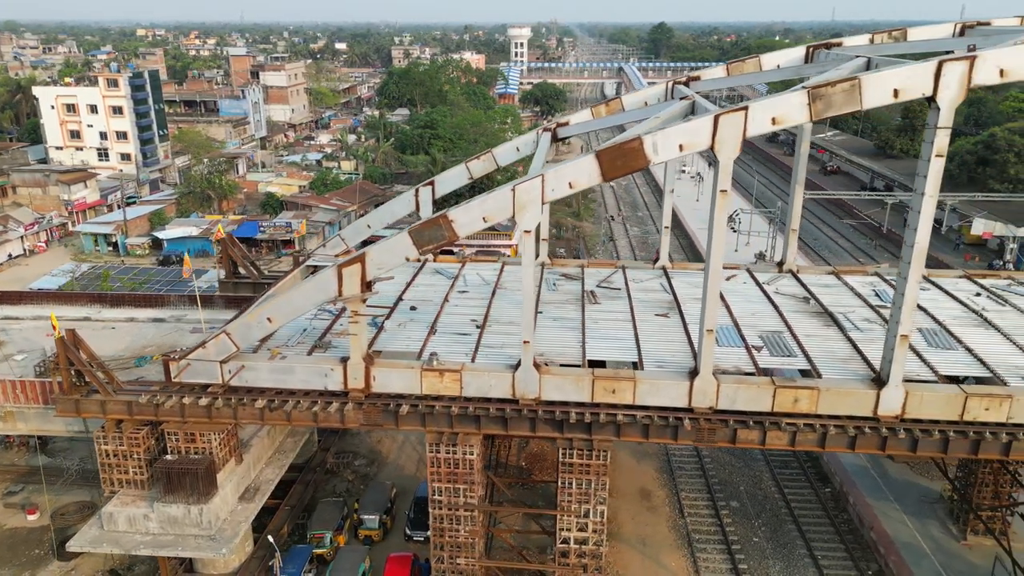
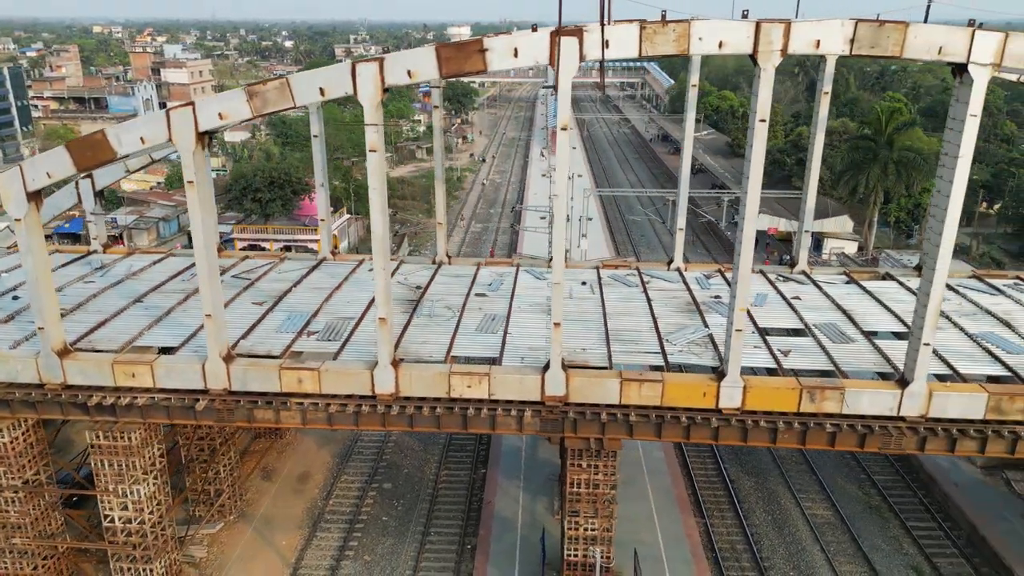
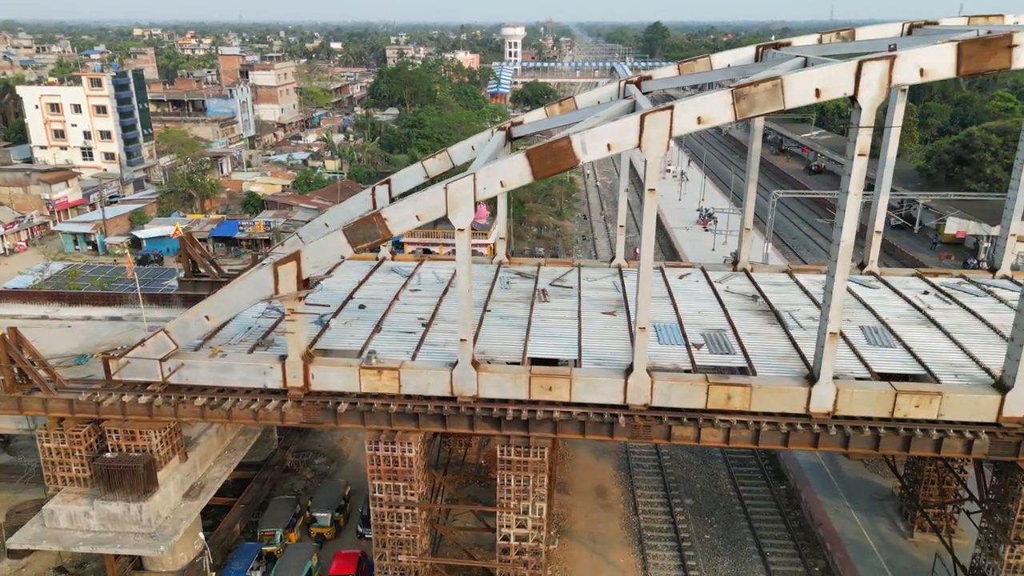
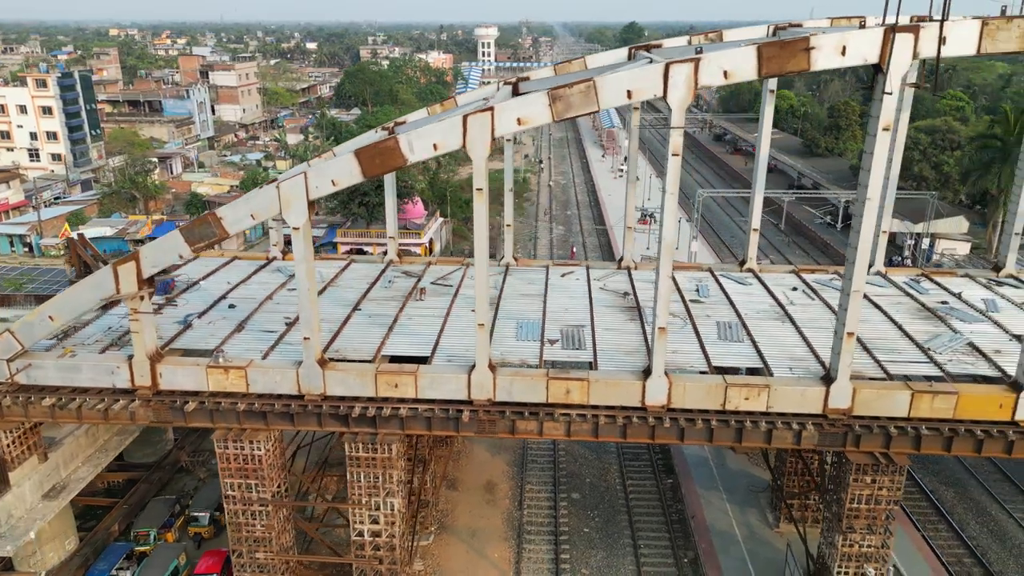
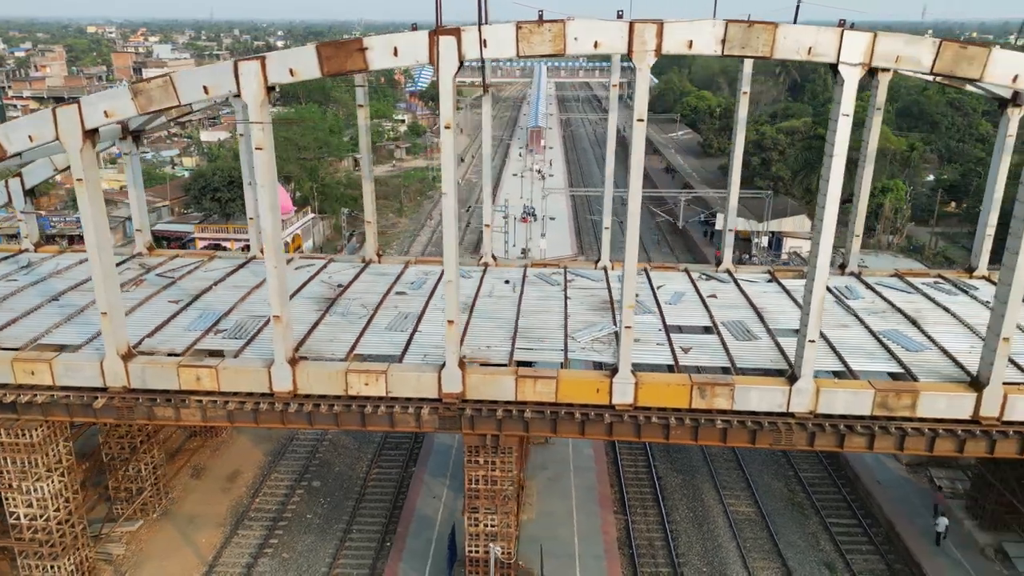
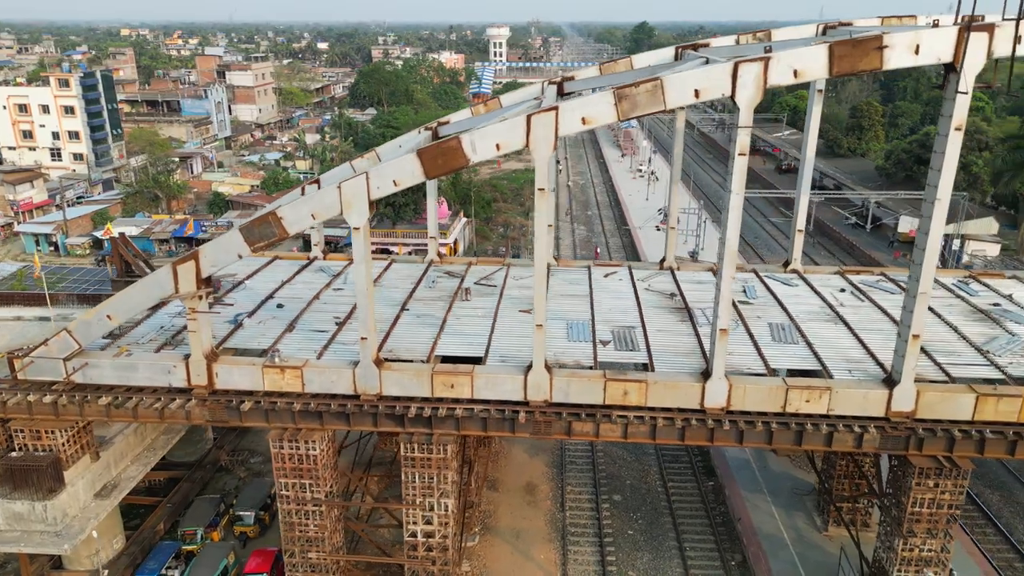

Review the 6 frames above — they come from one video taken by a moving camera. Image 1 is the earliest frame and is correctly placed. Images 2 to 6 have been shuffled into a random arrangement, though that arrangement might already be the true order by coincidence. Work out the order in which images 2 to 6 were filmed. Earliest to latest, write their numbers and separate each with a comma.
3, 6, 4, 2, 5
